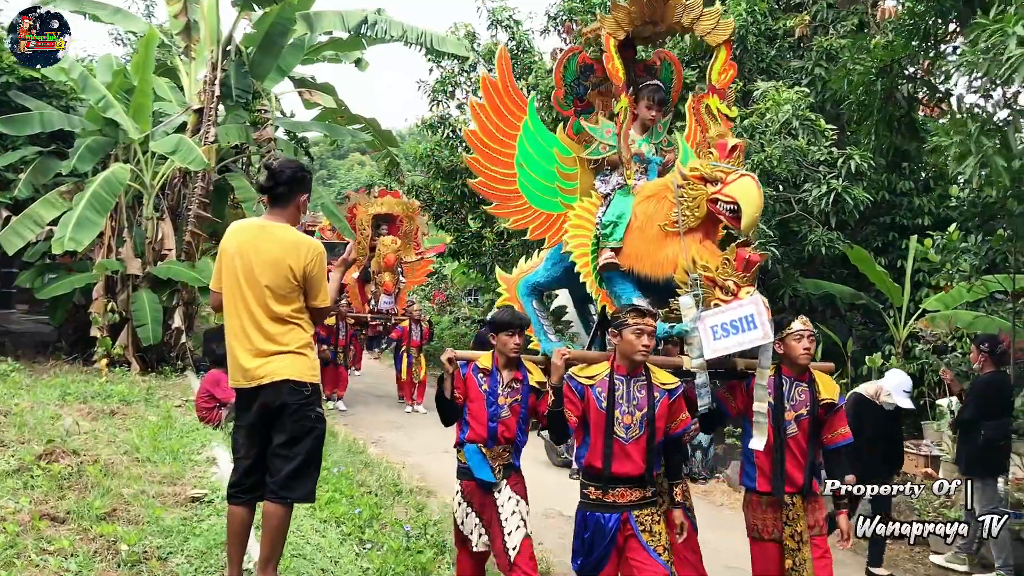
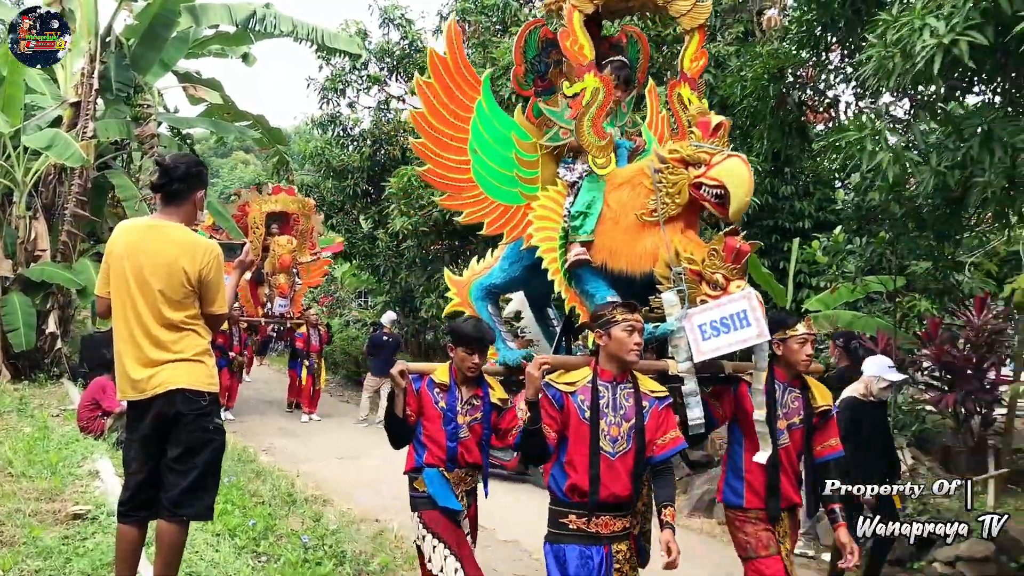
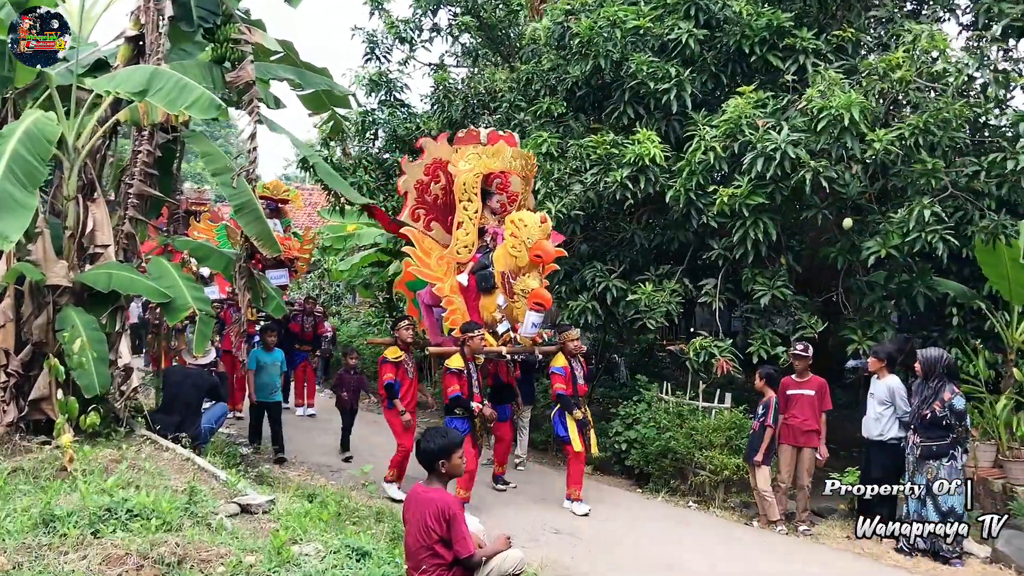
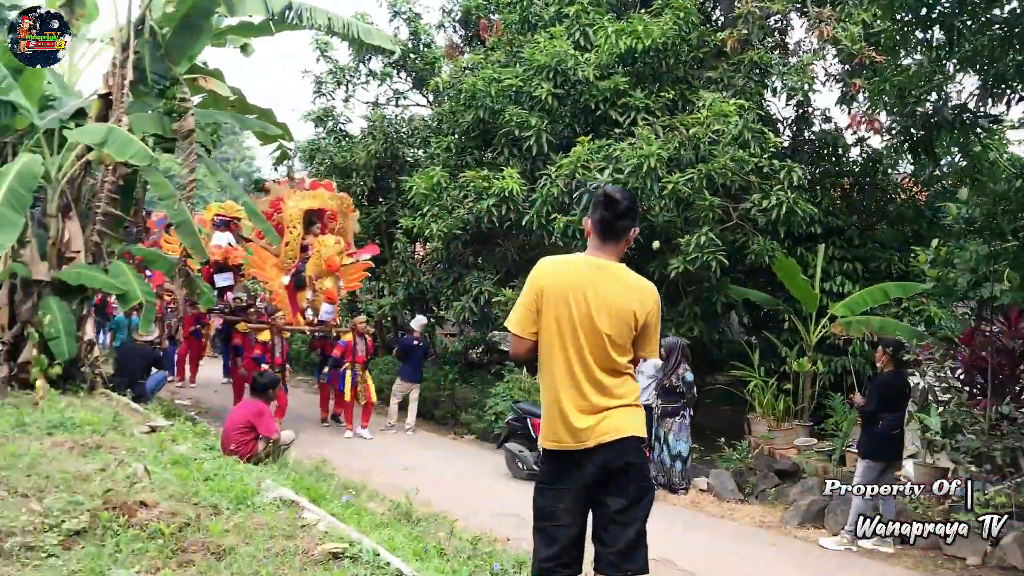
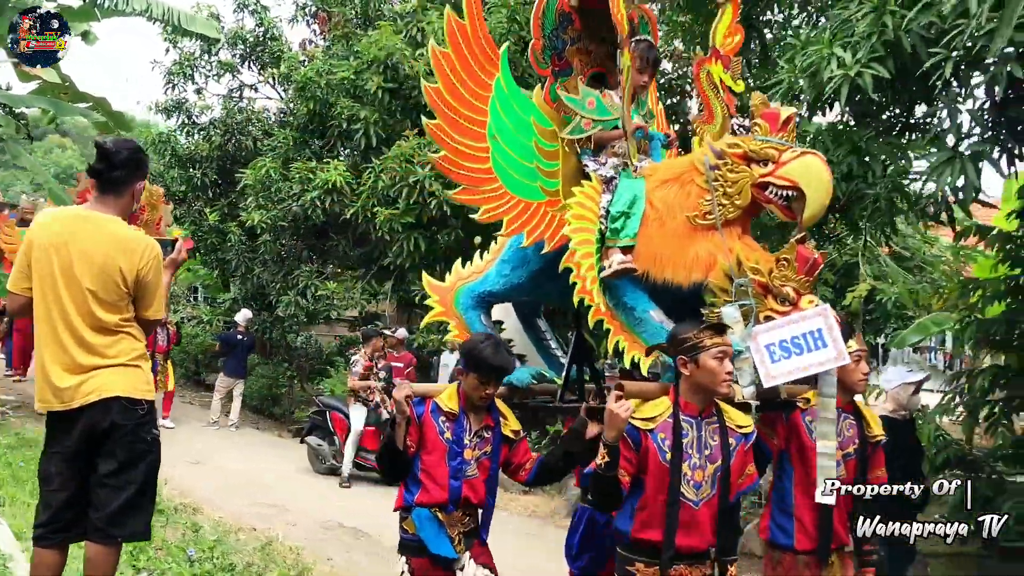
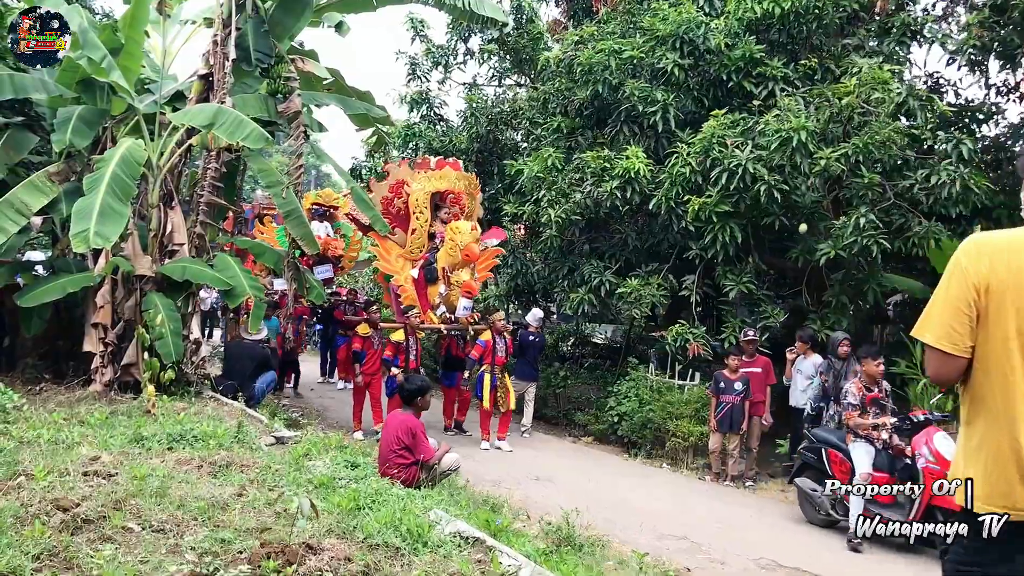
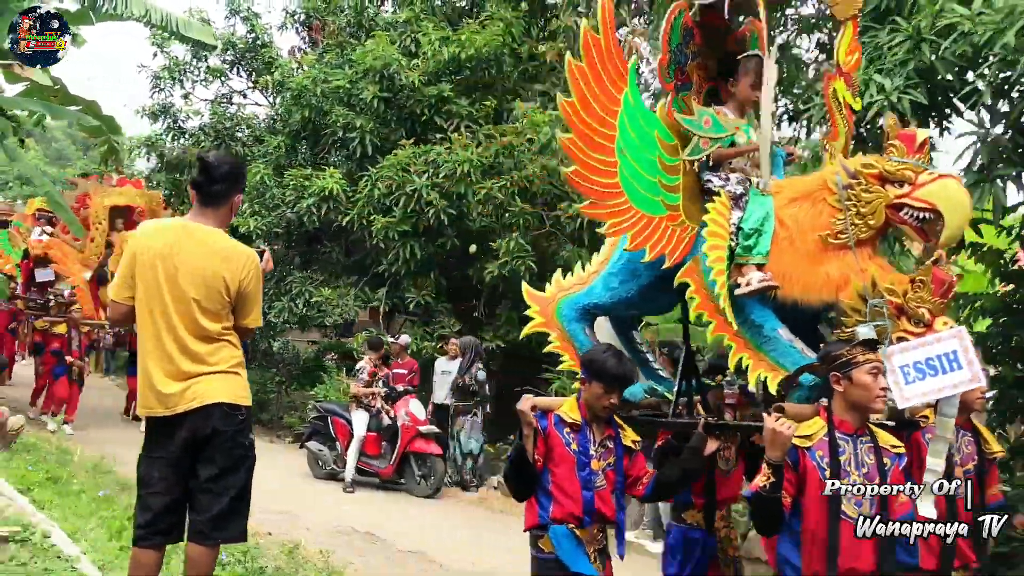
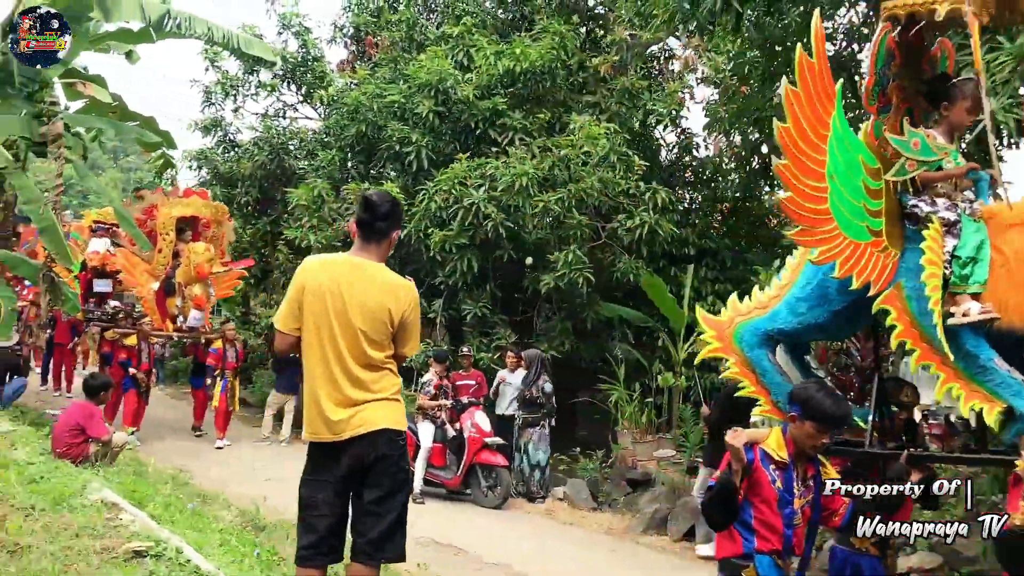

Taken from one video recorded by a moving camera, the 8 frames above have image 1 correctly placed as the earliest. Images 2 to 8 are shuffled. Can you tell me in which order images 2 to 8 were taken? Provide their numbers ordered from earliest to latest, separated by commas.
2, 5, 7, 8, 4, 6, 3
